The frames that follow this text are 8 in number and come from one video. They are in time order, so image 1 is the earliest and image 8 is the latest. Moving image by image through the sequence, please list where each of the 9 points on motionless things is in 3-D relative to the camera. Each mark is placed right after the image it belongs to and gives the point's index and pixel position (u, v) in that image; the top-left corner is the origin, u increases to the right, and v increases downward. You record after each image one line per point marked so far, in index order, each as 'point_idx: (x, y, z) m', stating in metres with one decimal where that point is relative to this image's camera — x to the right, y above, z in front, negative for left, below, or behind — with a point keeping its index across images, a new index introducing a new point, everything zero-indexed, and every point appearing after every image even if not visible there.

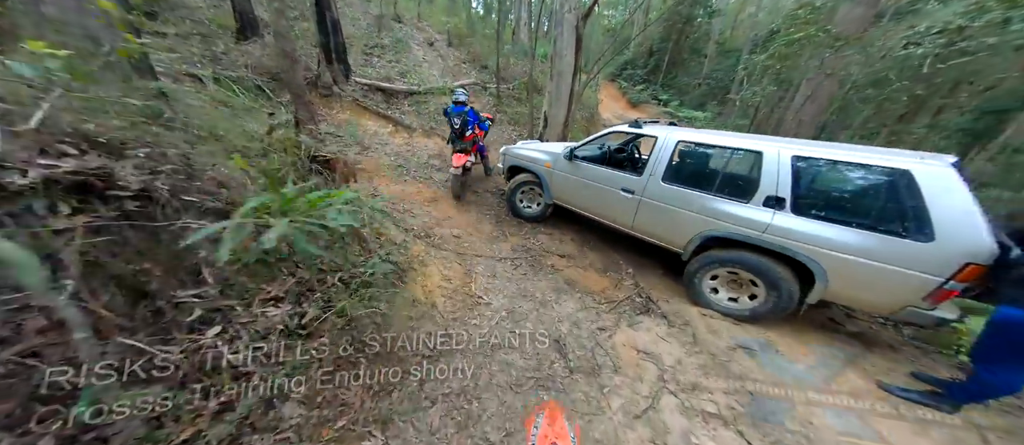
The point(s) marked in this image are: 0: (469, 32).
0: (-1.7, +7.4, +12.9) m
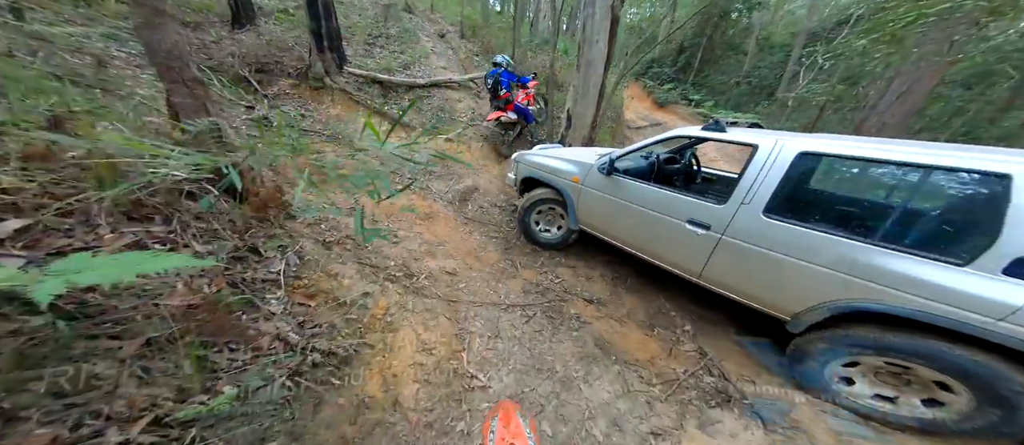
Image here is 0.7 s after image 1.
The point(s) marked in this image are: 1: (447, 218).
0: (-1.0, +7.1, +11.8) m
1: (-0.9, 0.0, +4.5) m
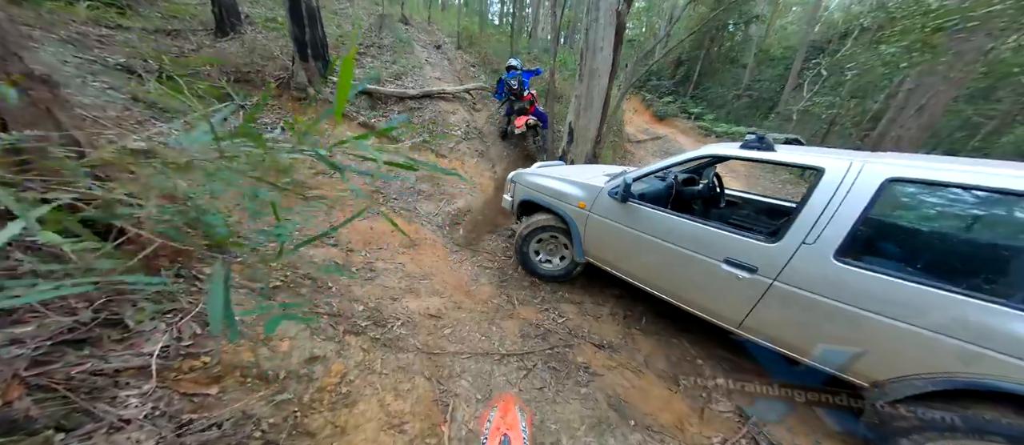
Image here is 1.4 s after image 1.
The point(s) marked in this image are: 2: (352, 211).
0: (-1.1, +6.5, +11.5) m
1: (-0.9, -0.3, +3.9) m
2: (-2.0, +0.1, +4.2) m
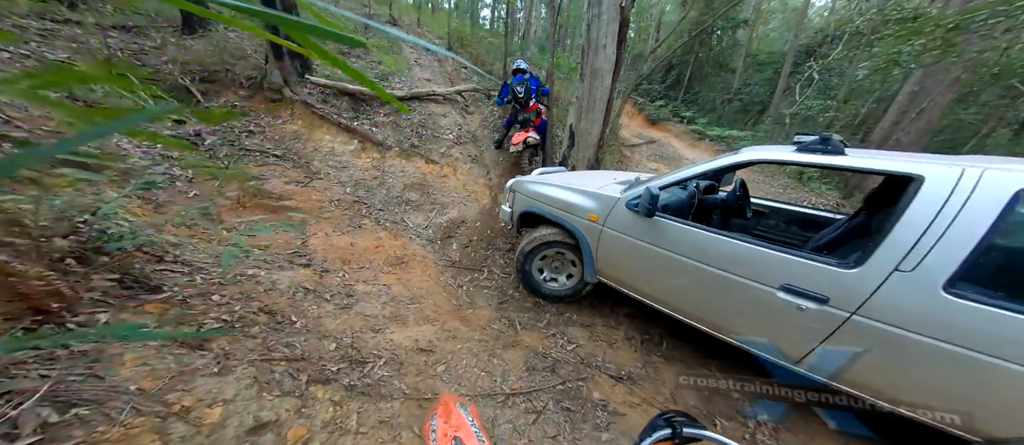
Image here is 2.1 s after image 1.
0: (-1.4, +6.2, +11.1) m
1: (-0.9, -0.4, +3.5) m
2: (-2.0, 0.0, +3.7) m
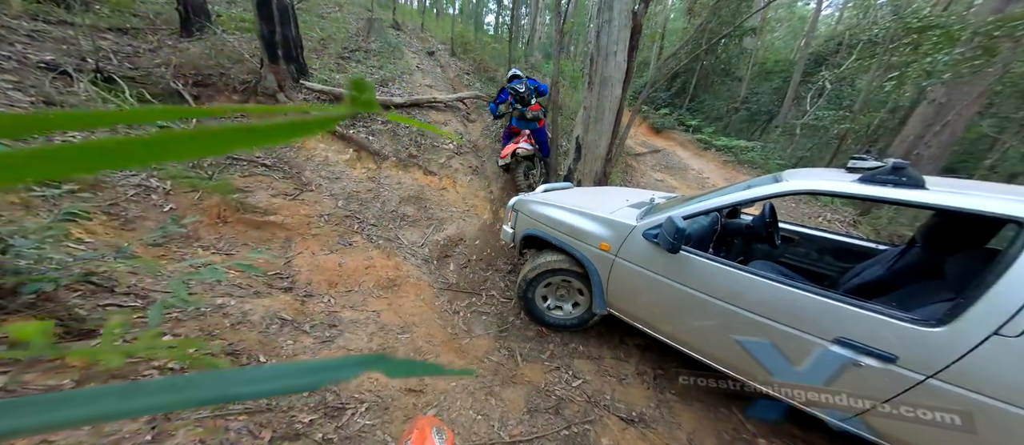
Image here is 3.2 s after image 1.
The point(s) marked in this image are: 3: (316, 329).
0: (-1.3, +6.0, +11.0) m
1: (-0.9, -0.6, +3.2) m
2: (-2.0, -0.2, +3.4) m
3: (-1.4, -0.7, +2.4) m
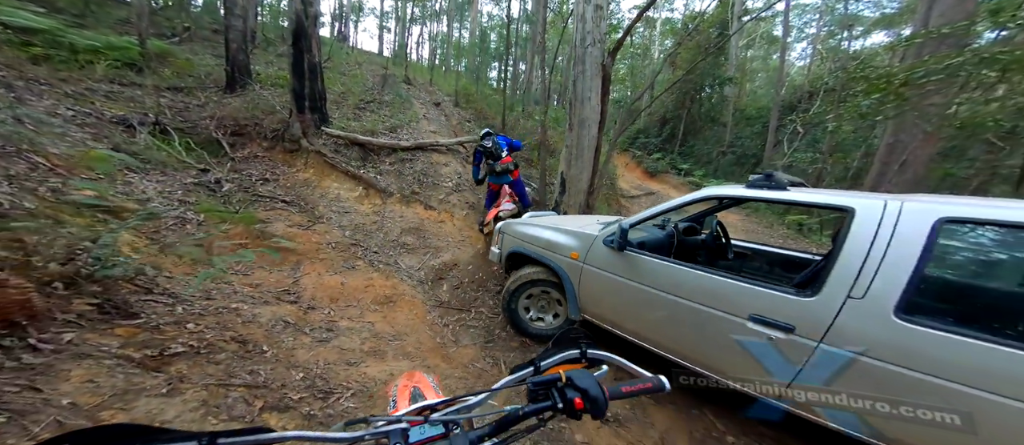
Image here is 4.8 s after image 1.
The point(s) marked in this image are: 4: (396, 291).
0: (-1.3, +4.6, +12.1) m
1: (-1.0, -0.8, +3.5) m
2: (-2.1, -0.5, +3.8) m
3: (-1.5, -0.9, +2.7) m
4: (-1.3, -0.7, +3.6) m
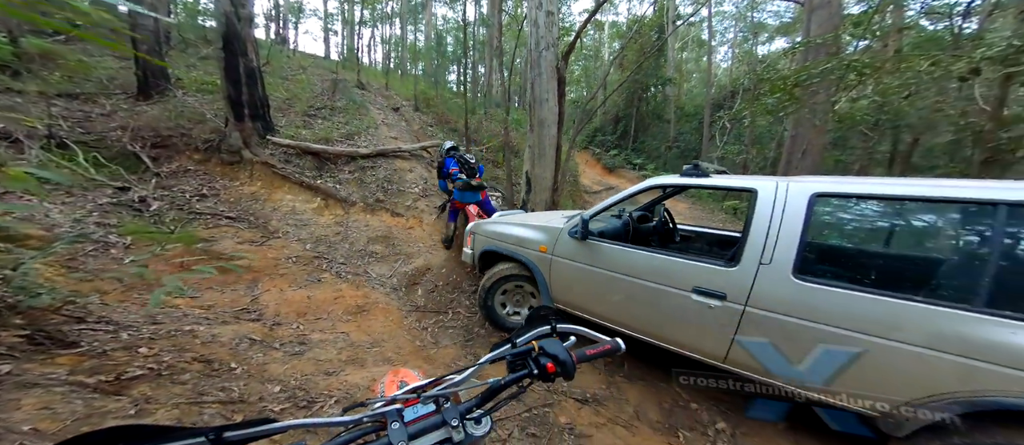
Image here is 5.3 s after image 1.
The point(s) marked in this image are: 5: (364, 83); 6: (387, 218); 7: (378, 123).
0: (-2.8, +4.4, +12.0) m
1: (-1.3, -0.9, +3.5) m
2: (-2.4, -0.6, +3.7) m
3: (-1.7, -0.9, +2.6) m
4: (-1.5, -0.8, +3.6) m
5: (-5.7, +5.2, +12.8) m
6: (-2.0, +0.1, +5.5) m
7: (-3.5, +2.5, +8.7) m
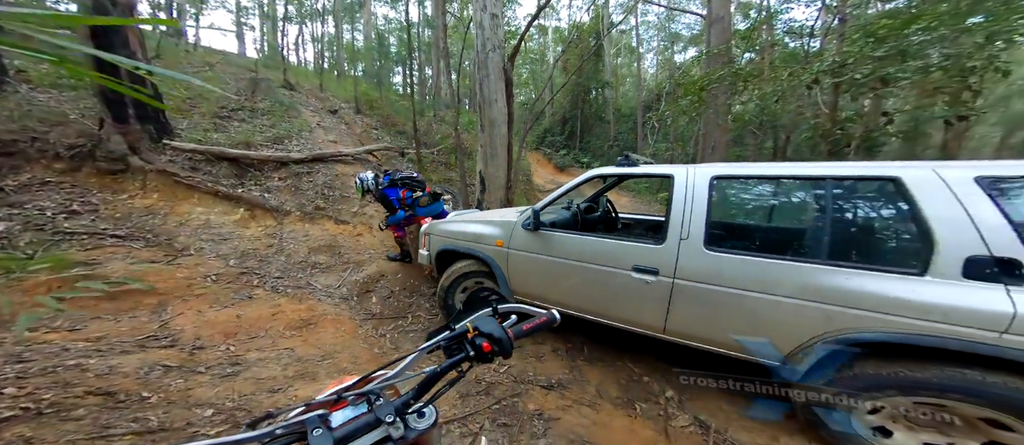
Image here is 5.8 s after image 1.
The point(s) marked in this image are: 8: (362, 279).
0: (-4.7, +4.2, +11.6) m
1: (-1.7, -0.9, +3.3) m
2: (-2.8, -0.7, +3.3) m
3: (-1.9, -1.0, +2.4) m
4: (-1.9, -0.9, +3.3) m
5: (-7.7, +4.8, +11.8) m
6: (-2.8, 0.0, +5.2) m
7: (-4.8, +2.3, +8.2) m
8: (-1.8, -0.7, +4.1) m
